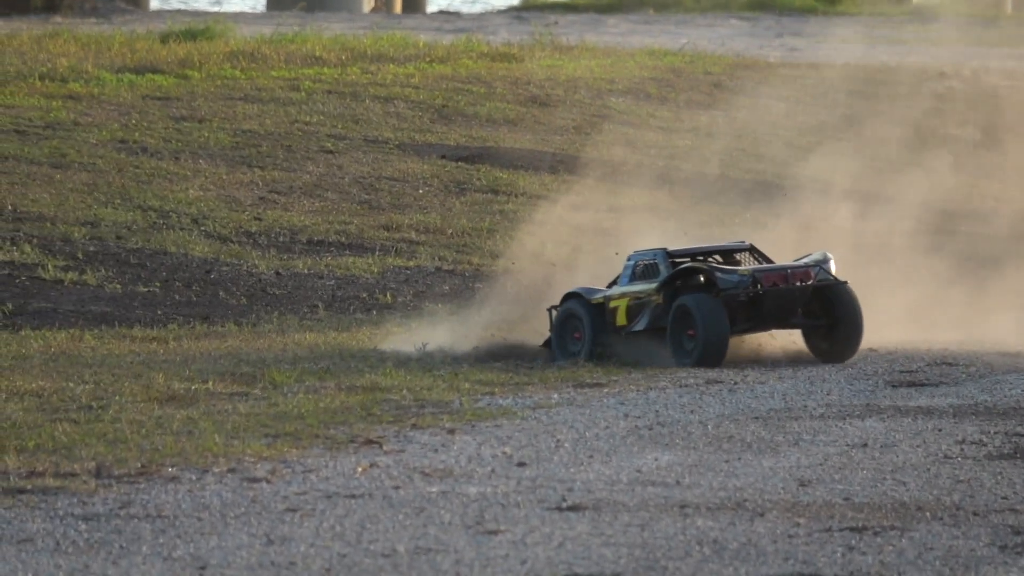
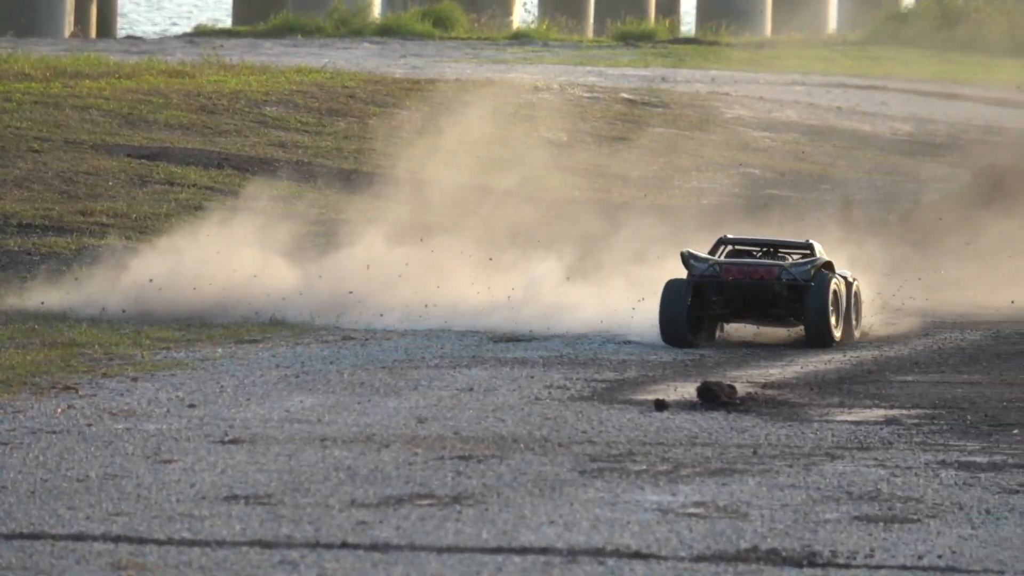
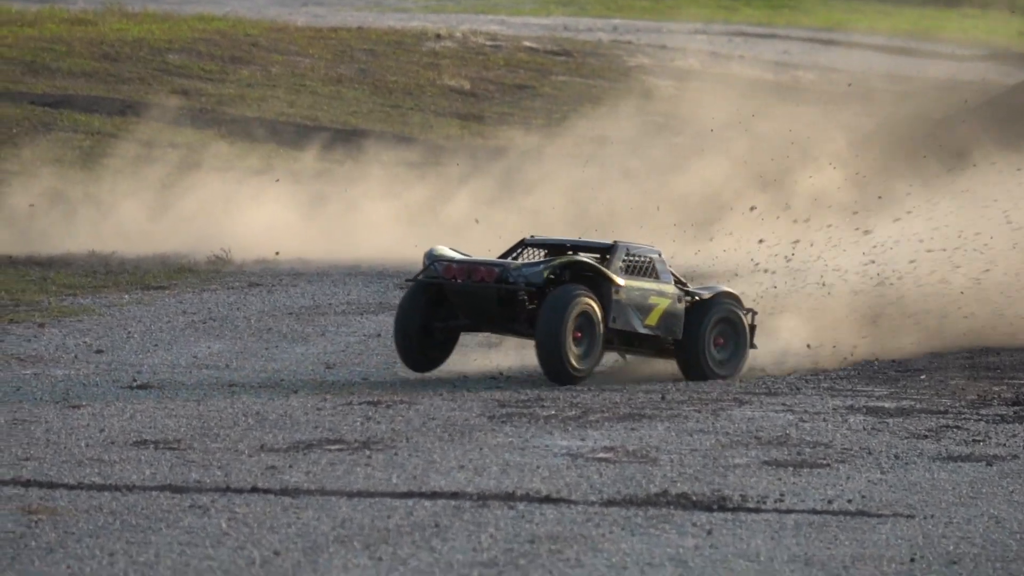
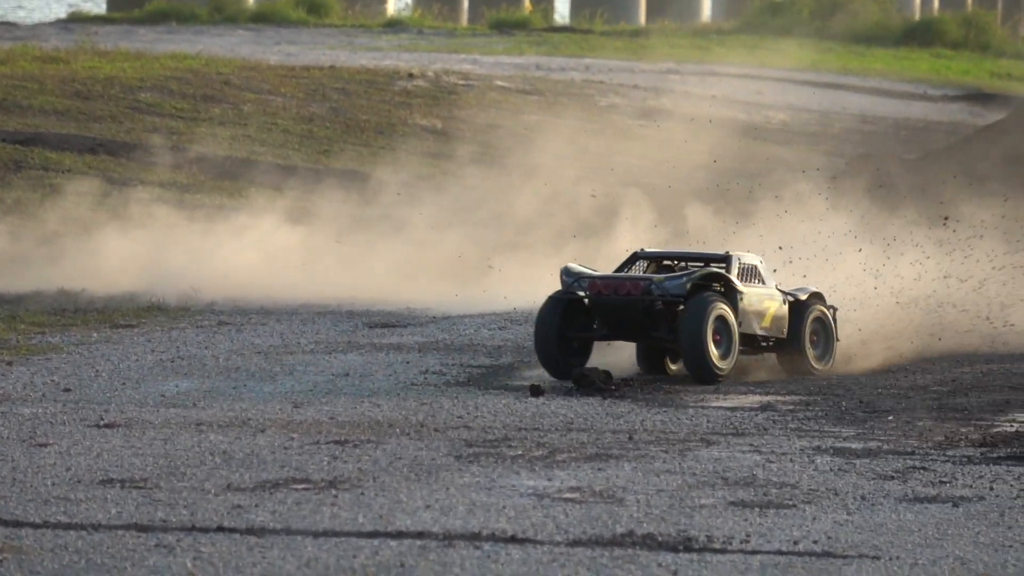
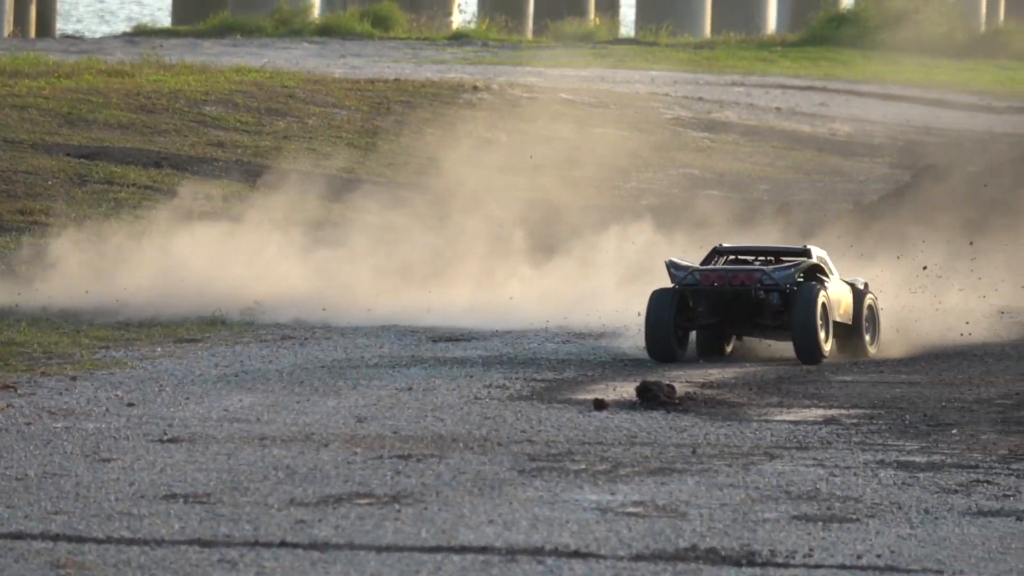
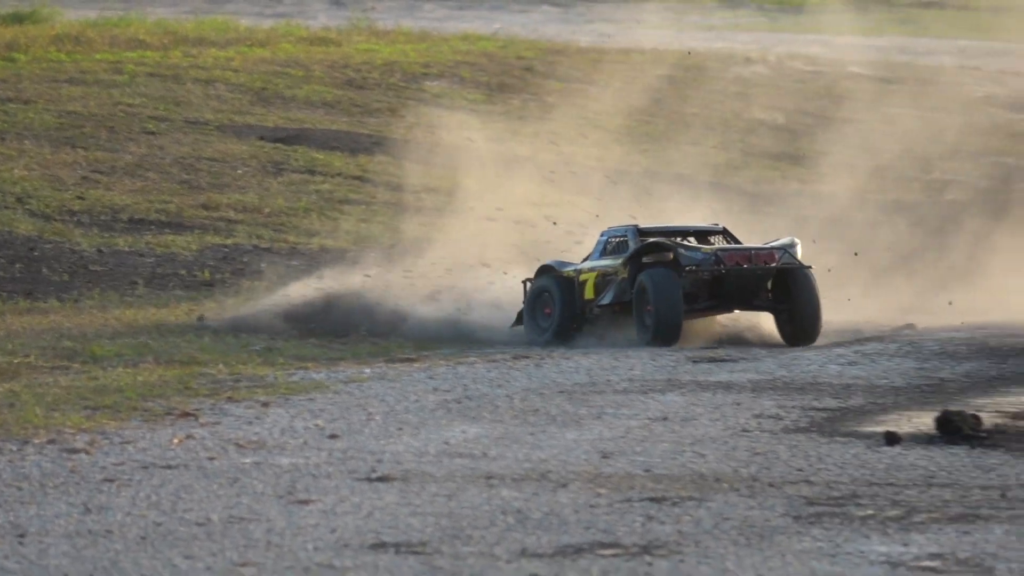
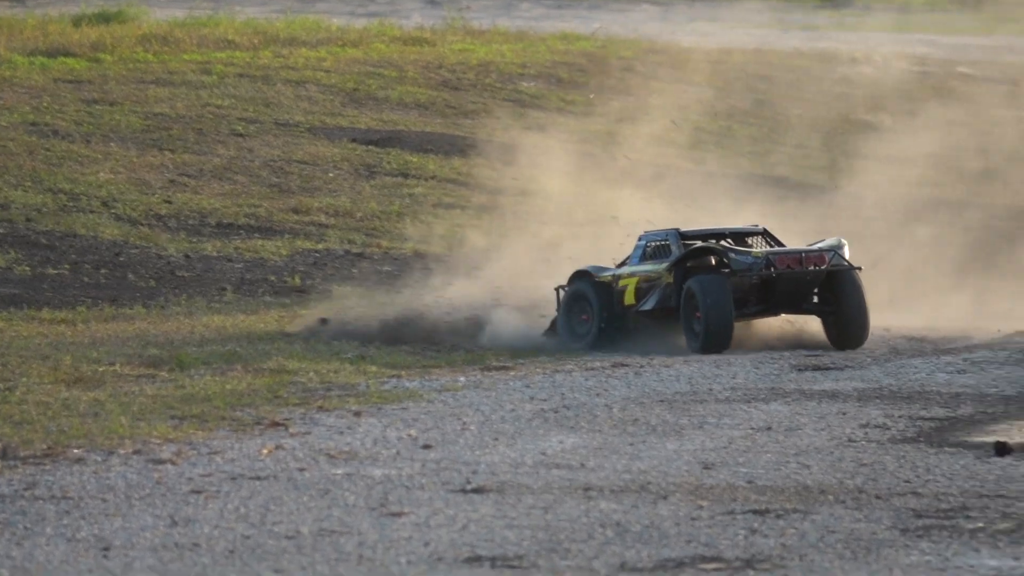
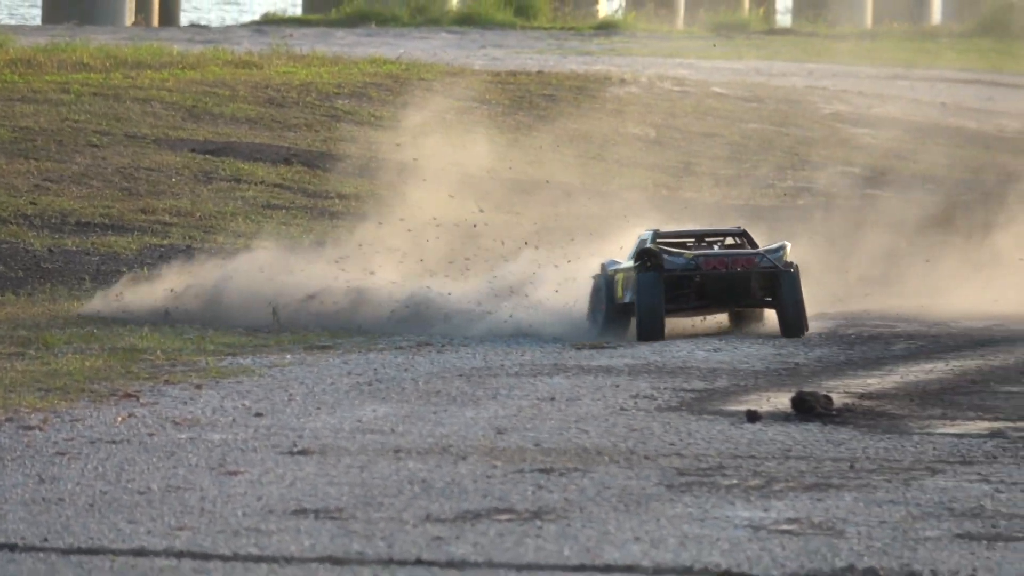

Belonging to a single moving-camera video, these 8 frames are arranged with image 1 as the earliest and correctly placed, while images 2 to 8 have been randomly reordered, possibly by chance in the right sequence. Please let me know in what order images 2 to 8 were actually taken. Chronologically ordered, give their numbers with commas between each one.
7, 6, 8, 2, 5, 4, 3
